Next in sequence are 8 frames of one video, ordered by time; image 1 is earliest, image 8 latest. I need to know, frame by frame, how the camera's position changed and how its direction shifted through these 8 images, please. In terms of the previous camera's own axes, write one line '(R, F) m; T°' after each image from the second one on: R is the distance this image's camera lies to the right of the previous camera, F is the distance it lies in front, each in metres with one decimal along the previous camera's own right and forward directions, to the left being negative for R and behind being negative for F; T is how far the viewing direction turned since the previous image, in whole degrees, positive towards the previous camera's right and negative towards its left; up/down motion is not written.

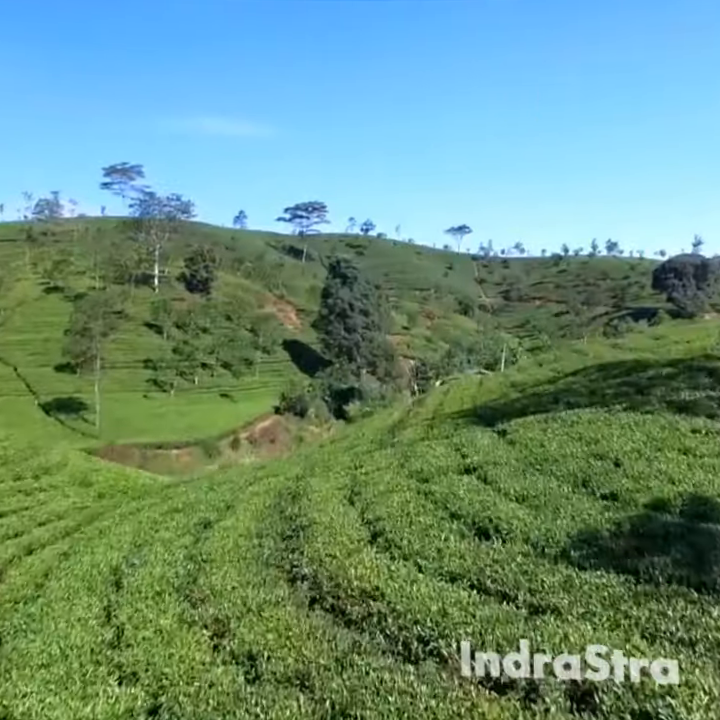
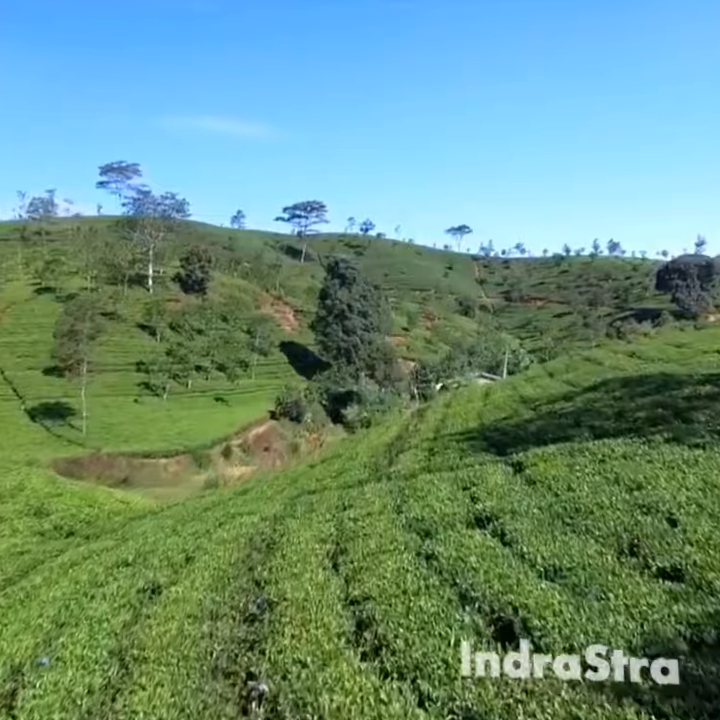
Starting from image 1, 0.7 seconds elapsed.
(+0.2, +2.7) m; 0°
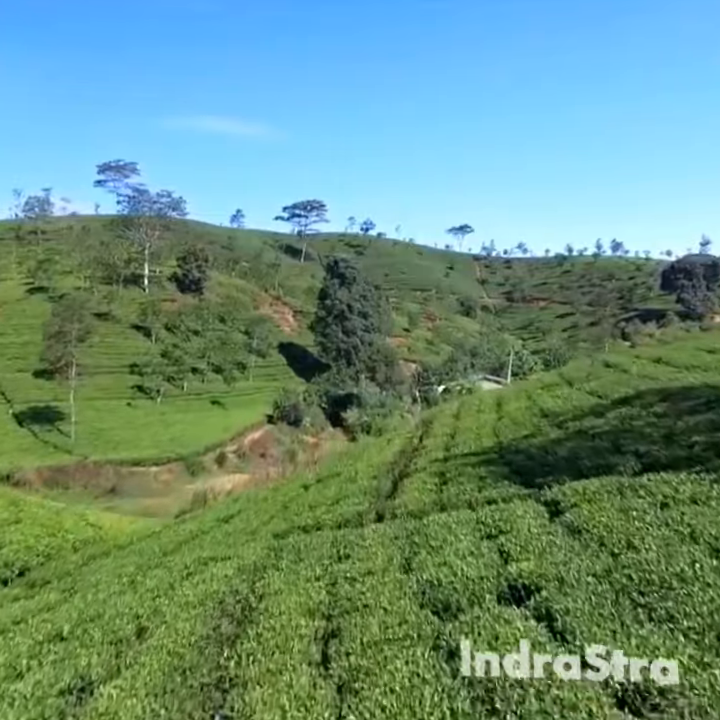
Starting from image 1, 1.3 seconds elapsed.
(0.0, +2.7) m; 0°
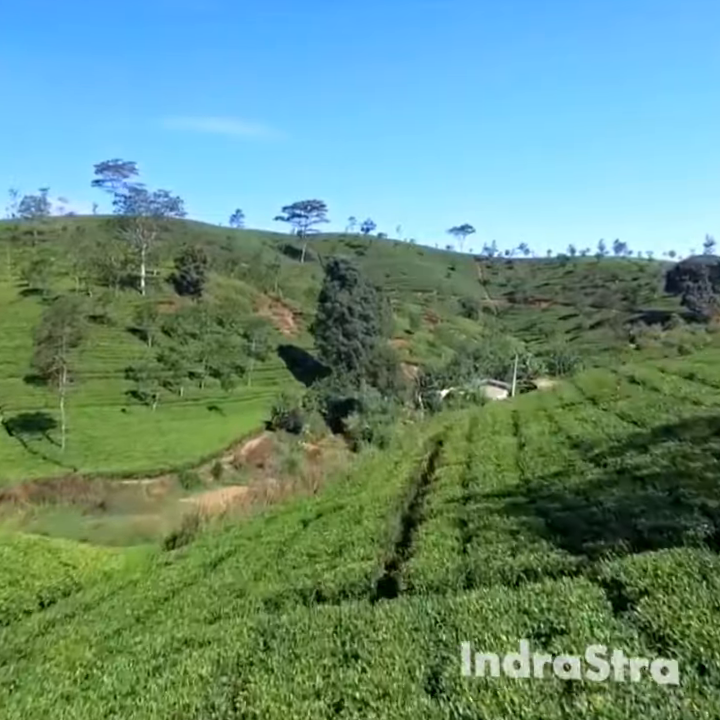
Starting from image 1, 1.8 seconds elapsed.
(-0.1, +2.4) m; 0°
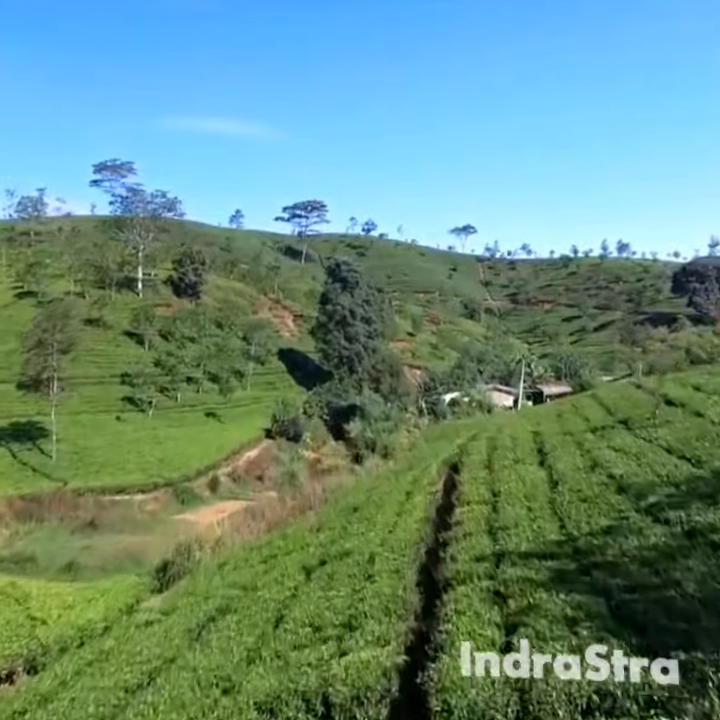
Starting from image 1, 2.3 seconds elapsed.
(-0.2, +2.5) m; 0°
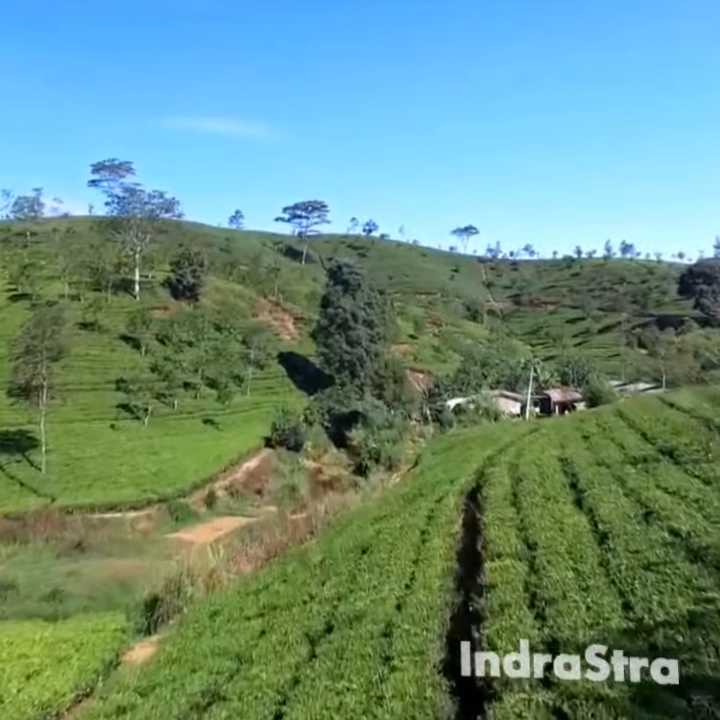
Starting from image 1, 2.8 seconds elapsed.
(-0.2, +2.7) m; 0°
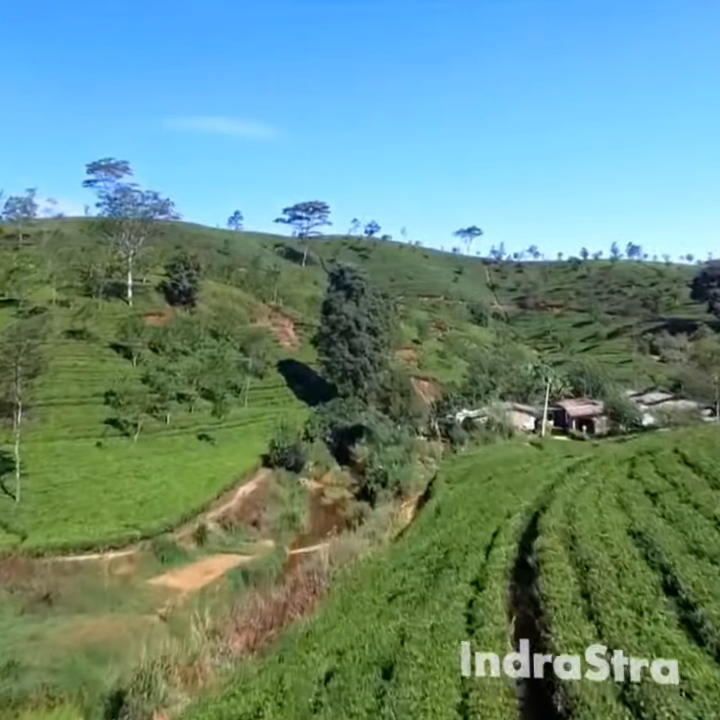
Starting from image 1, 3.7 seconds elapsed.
(-0.4, +5.3) m; 0°
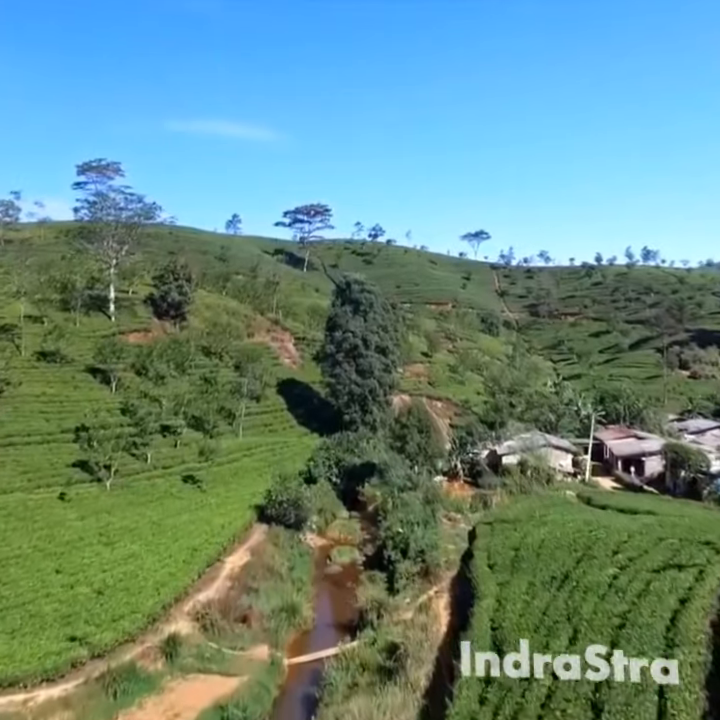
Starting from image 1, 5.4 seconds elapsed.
(-0.9, +11.4) m; 0°
